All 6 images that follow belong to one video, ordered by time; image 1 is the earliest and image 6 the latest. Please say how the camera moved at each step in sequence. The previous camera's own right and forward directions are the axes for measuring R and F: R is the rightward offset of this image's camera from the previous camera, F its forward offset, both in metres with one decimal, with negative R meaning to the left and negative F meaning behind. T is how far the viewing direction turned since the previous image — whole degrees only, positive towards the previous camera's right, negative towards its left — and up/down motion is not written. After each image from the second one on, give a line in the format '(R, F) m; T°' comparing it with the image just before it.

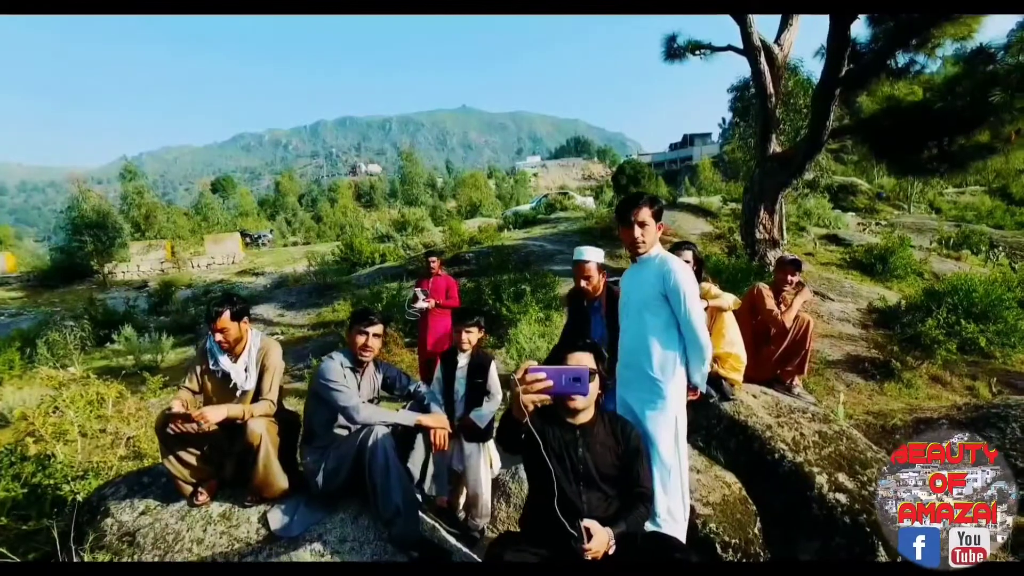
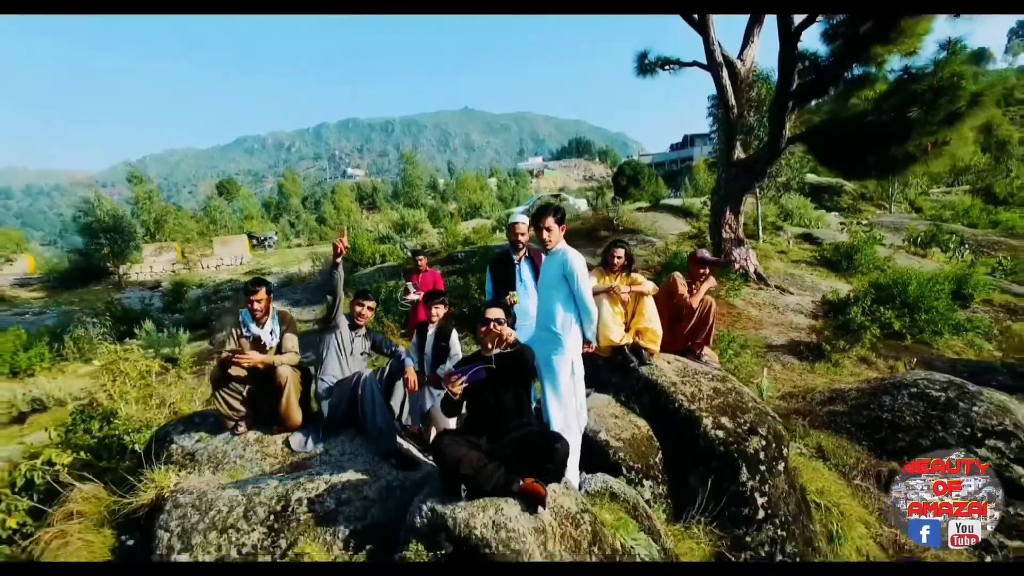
(+0.1, -0.4) m; 0°
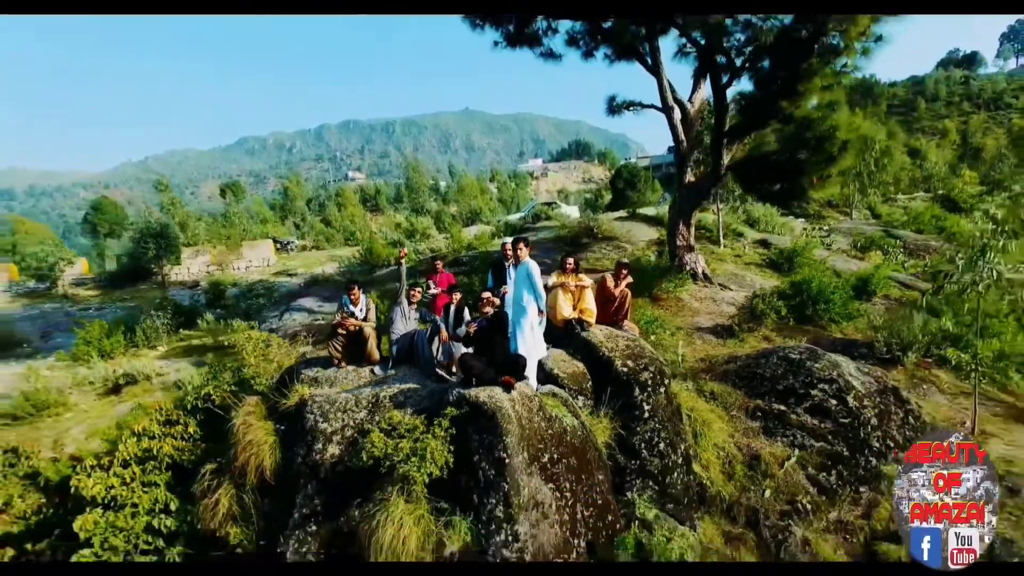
(+0.1, -1.1) m; 0°
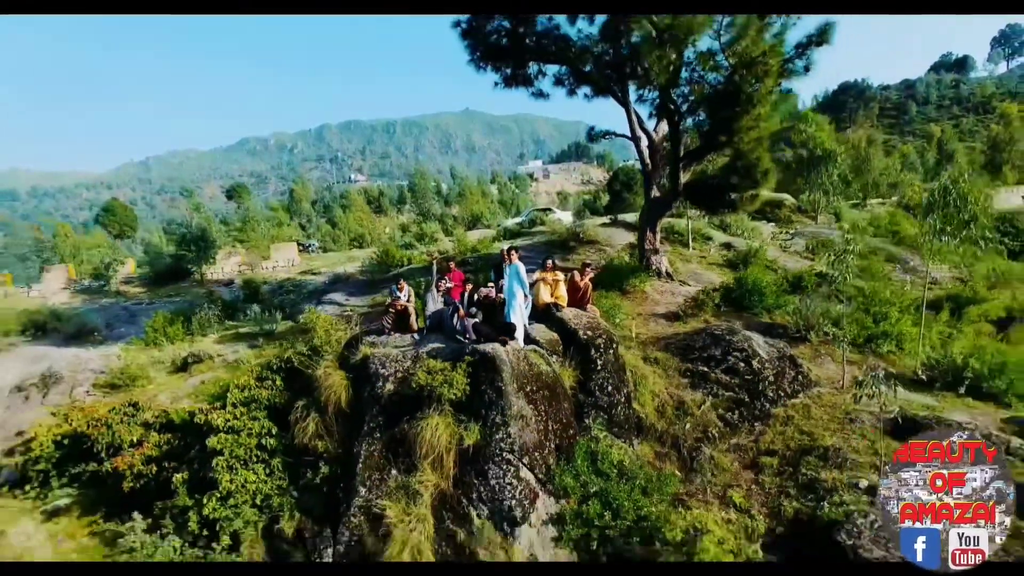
(0.0, -1.2) m; 0°
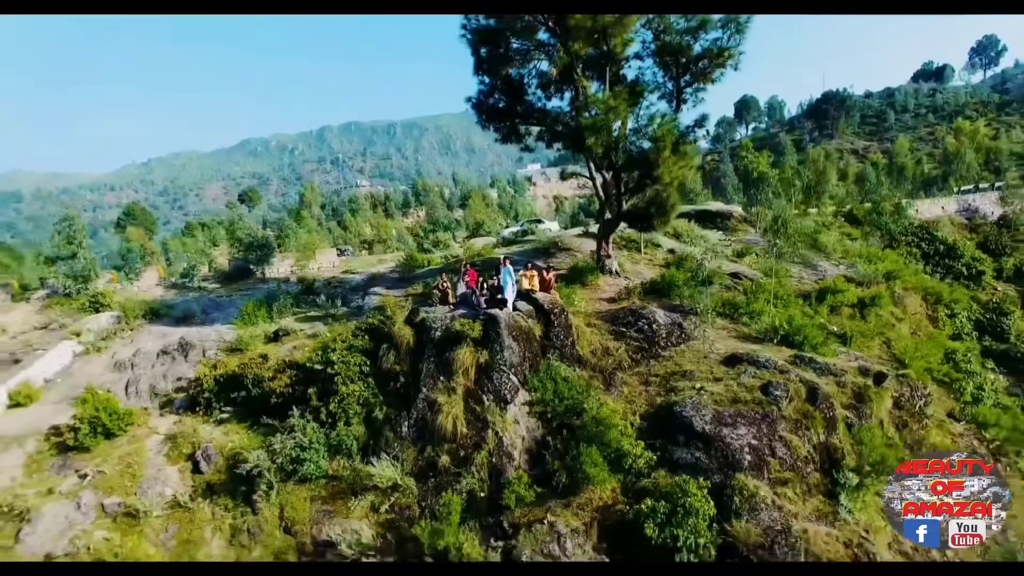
(+0.1, -2.9) m; 0°
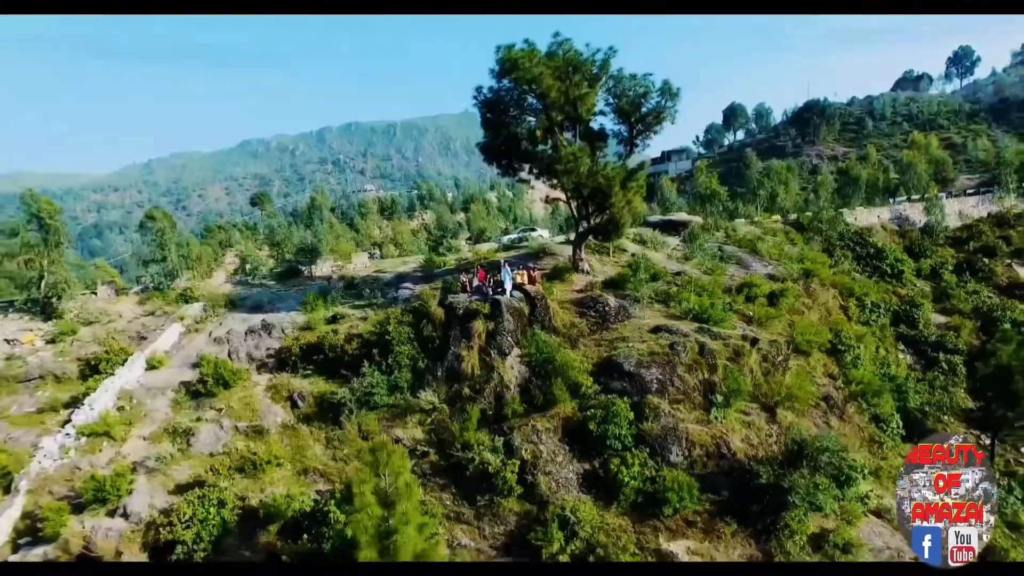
(0.0, -3.3) m; 0°
